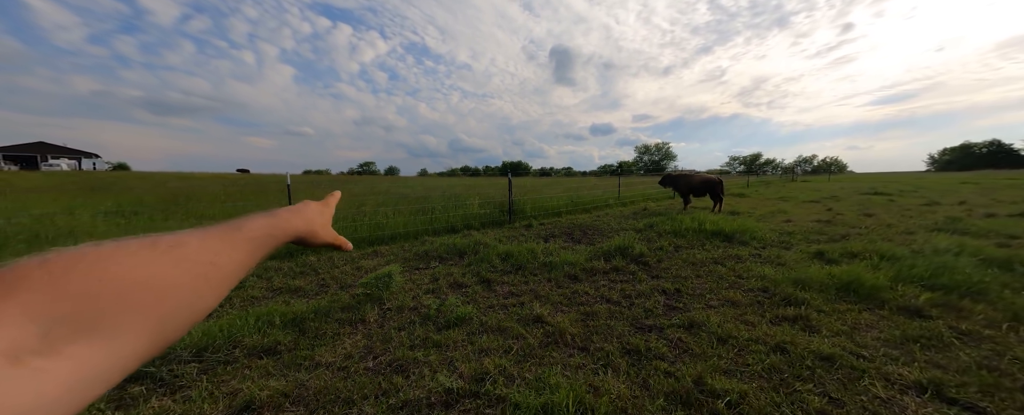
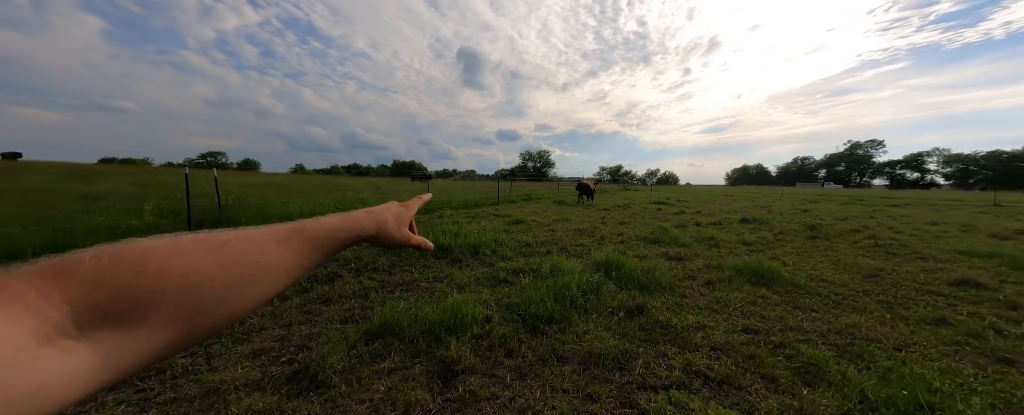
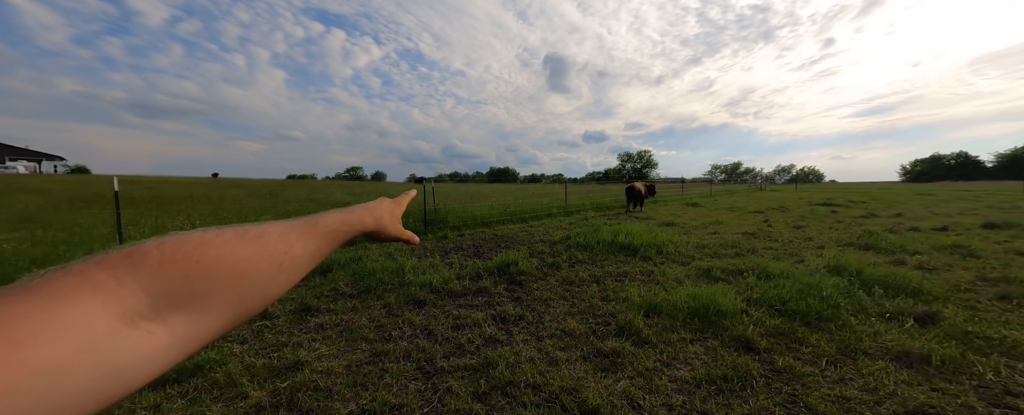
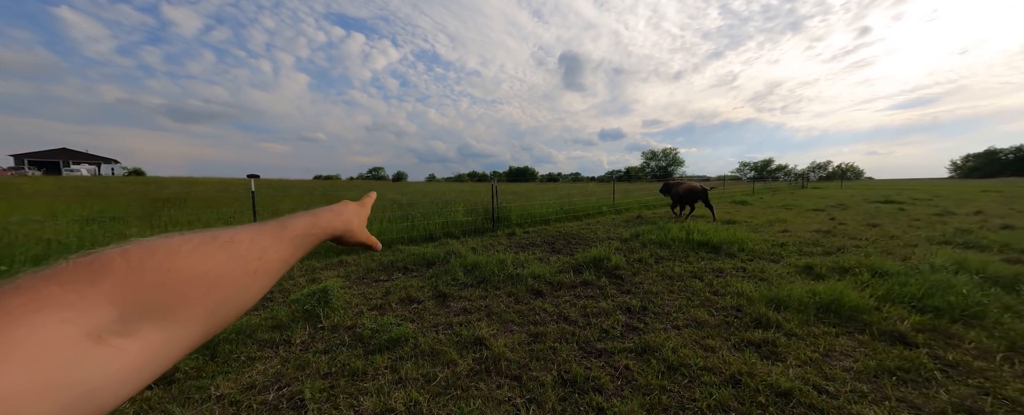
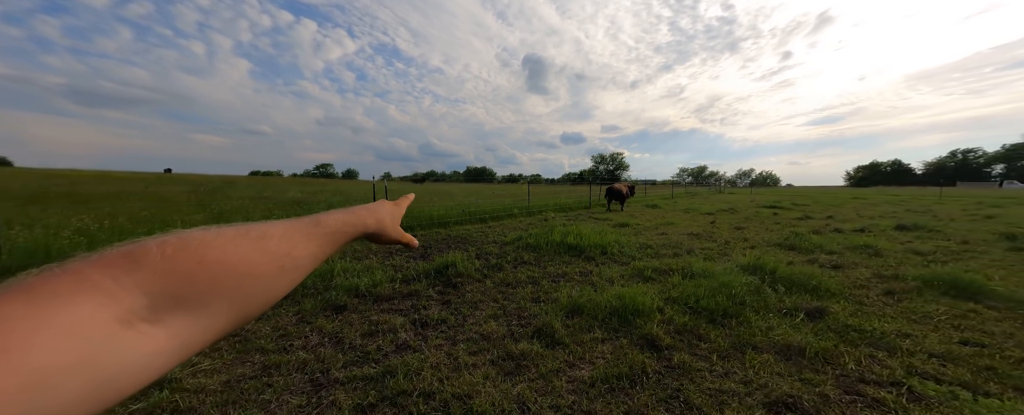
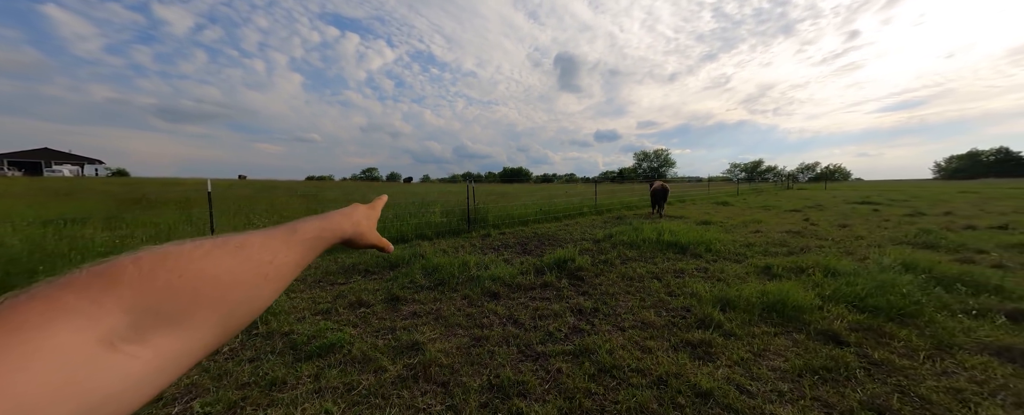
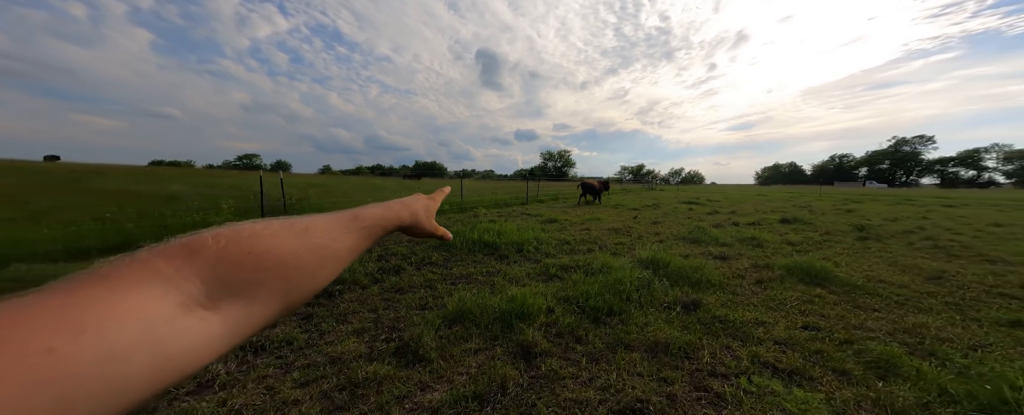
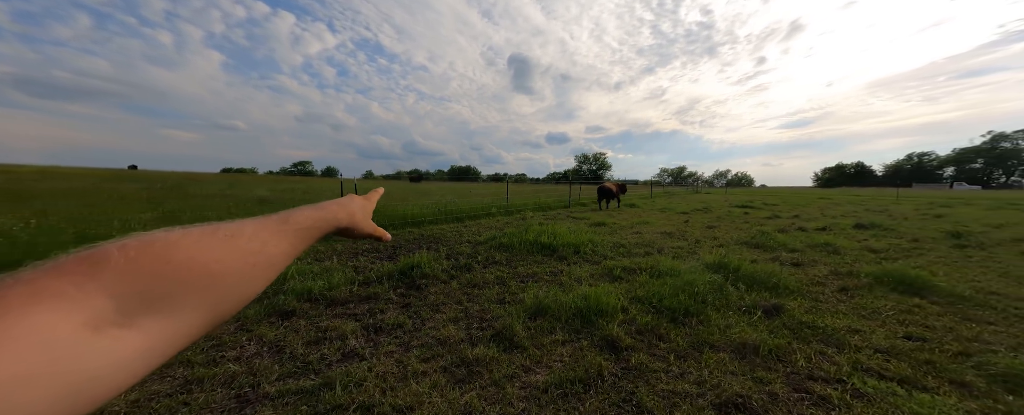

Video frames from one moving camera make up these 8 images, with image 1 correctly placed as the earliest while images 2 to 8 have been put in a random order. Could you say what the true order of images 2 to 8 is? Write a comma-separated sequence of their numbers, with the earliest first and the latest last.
4, 6, 3, 5, 8, 7, 2
